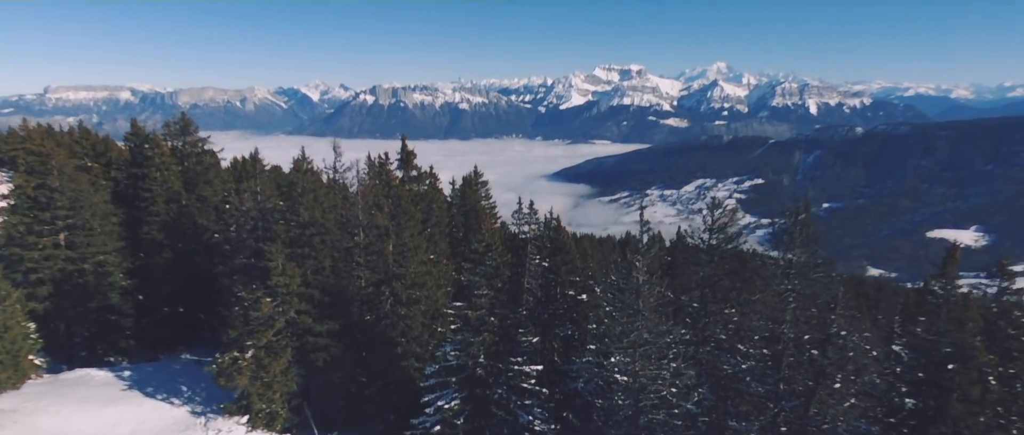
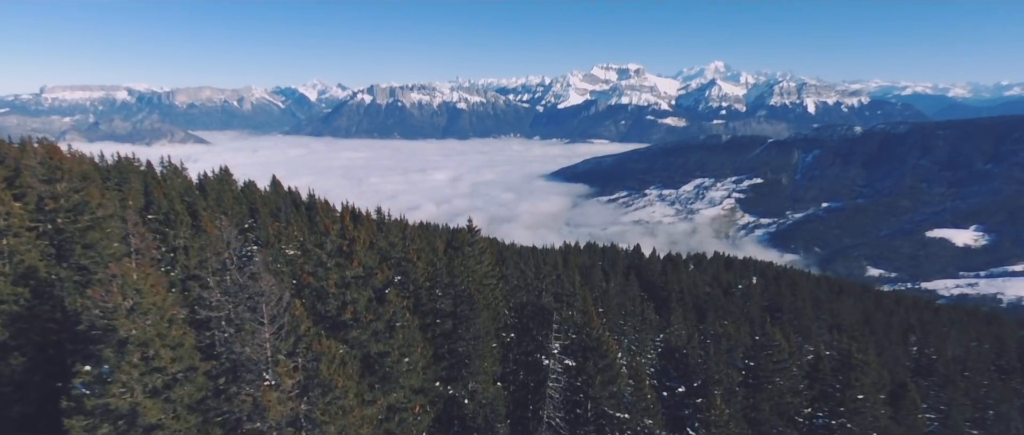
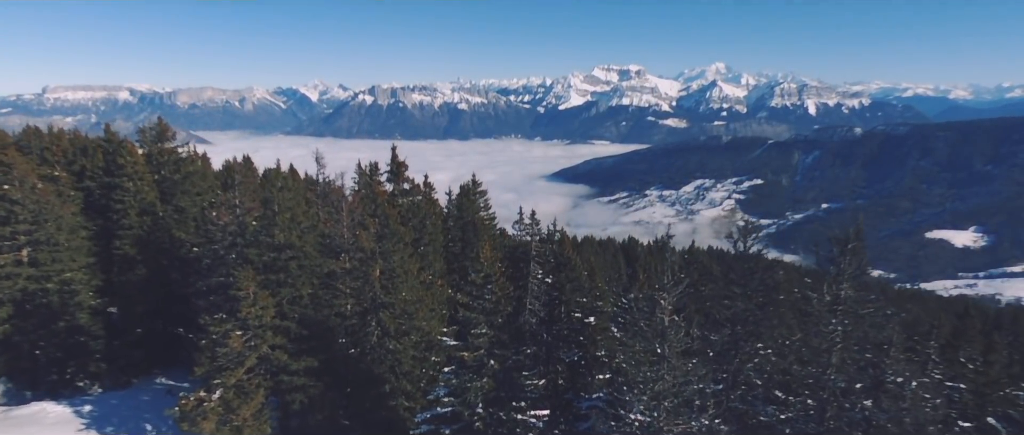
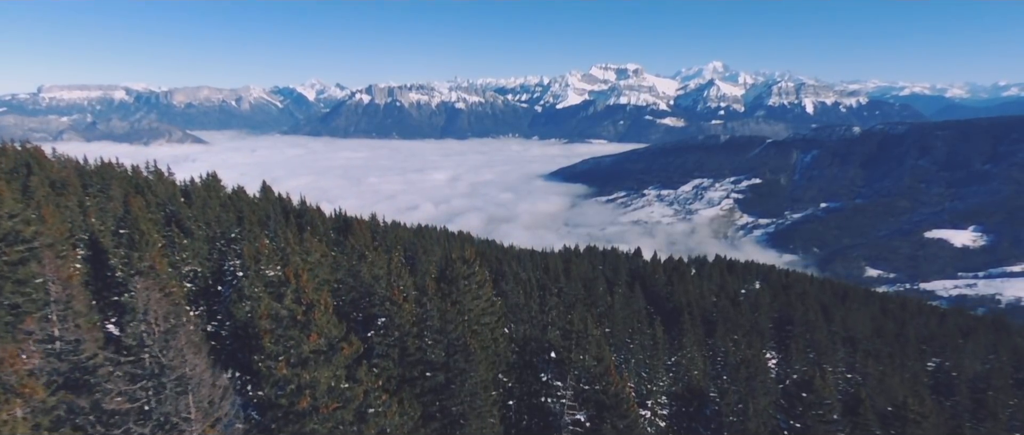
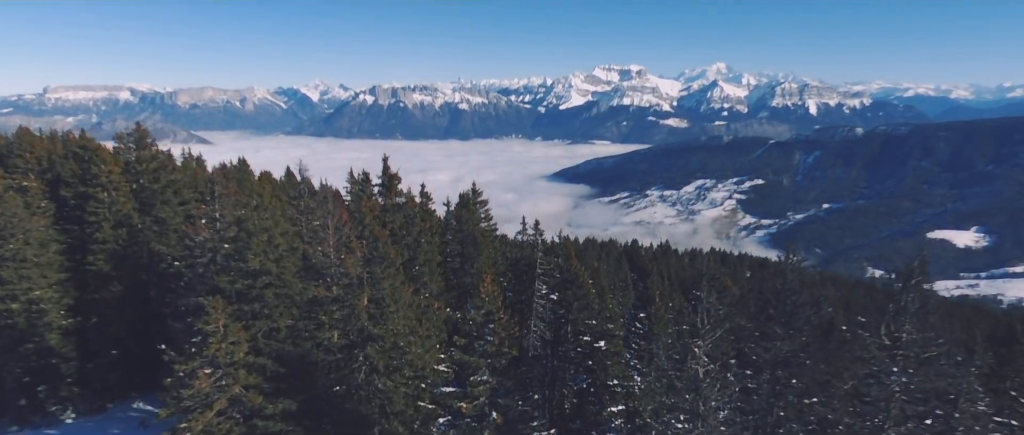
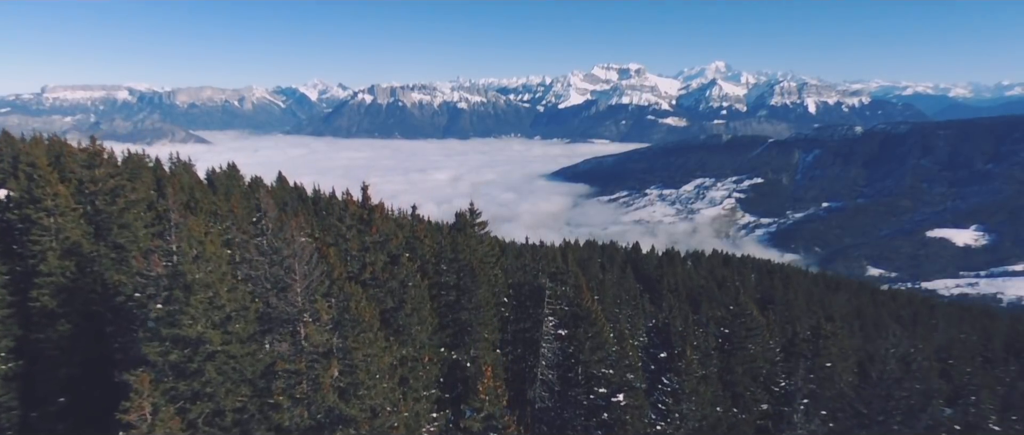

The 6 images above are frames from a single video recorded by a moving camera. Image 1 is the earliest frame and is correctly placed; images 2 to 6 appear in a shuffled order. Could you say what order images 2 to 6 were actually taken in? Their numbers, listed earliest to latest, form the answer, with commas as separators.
3, 5, 6, 2, 4
